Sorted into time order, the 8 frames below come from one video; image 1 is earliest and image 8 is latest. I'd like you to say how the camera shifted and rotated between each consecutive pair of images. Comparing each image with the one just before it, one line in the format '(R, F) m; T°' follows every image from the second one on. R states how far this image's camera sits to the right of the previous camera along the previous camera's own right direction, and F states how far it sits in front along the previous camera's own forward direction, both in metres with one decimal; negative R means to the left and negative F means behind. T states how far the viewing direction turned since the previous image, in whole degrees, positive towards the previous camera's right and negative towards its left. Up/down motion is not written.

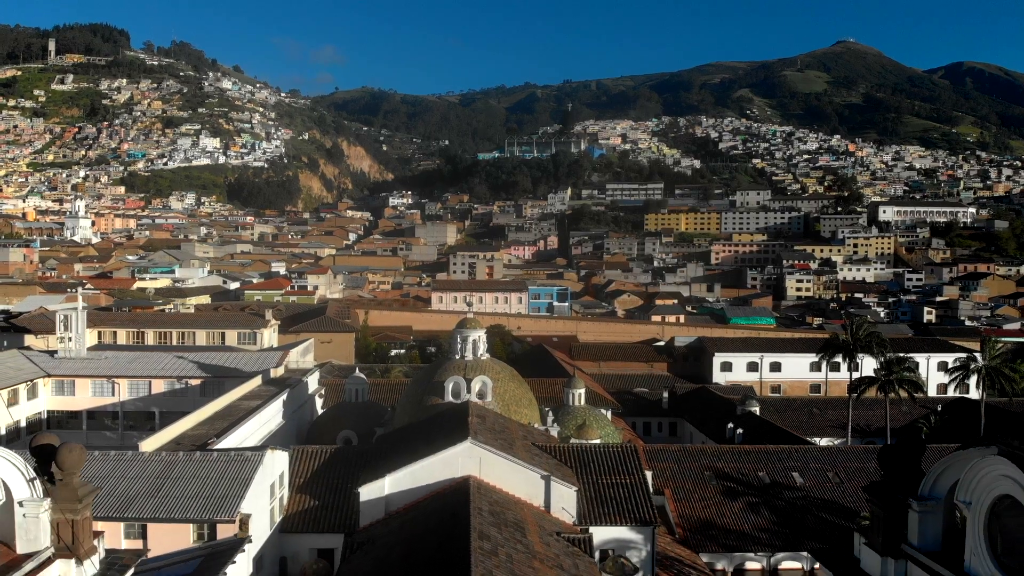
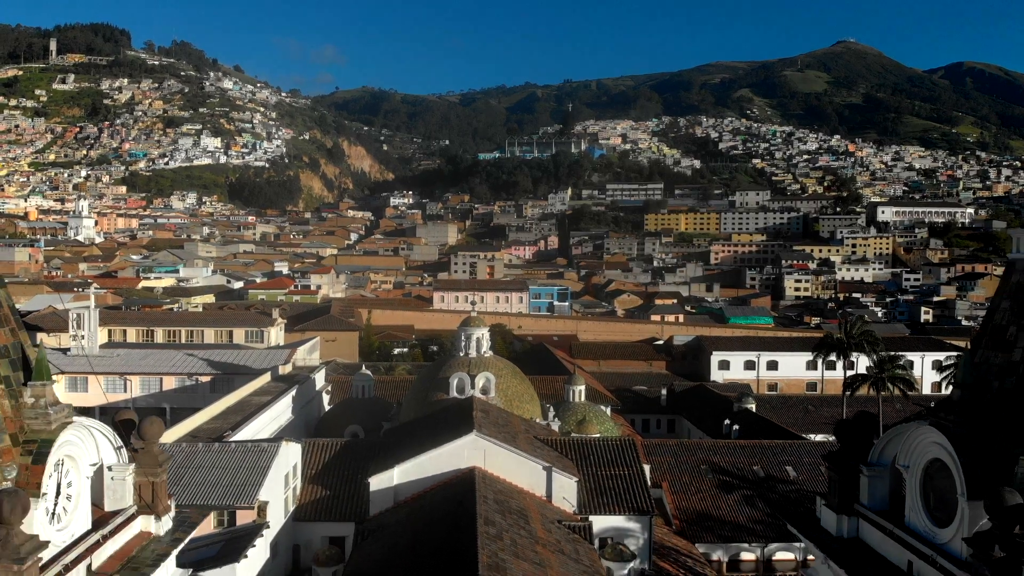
(-0.1, -0.7) m; 0°
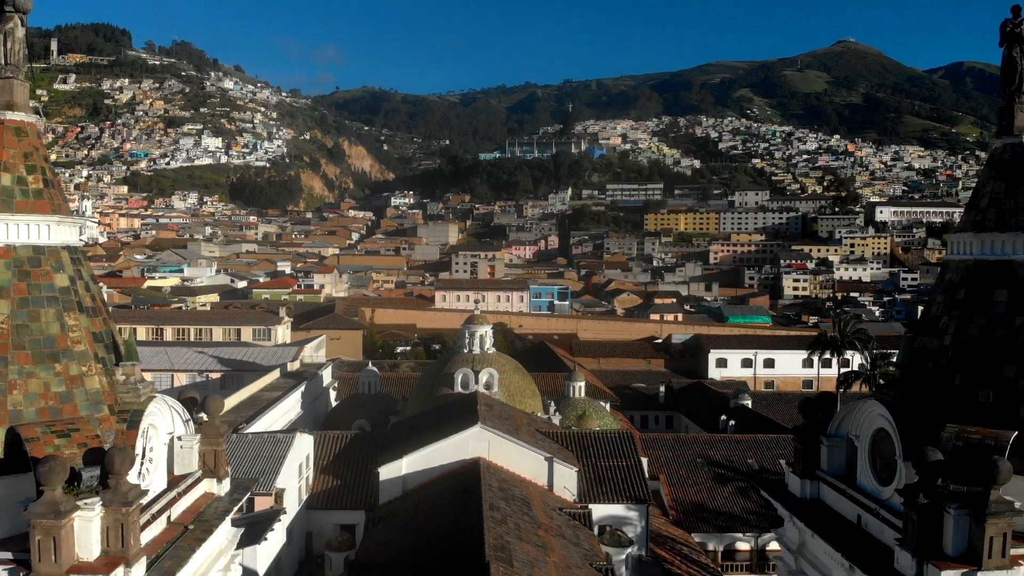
(-0.1, -0.8) m; 0°
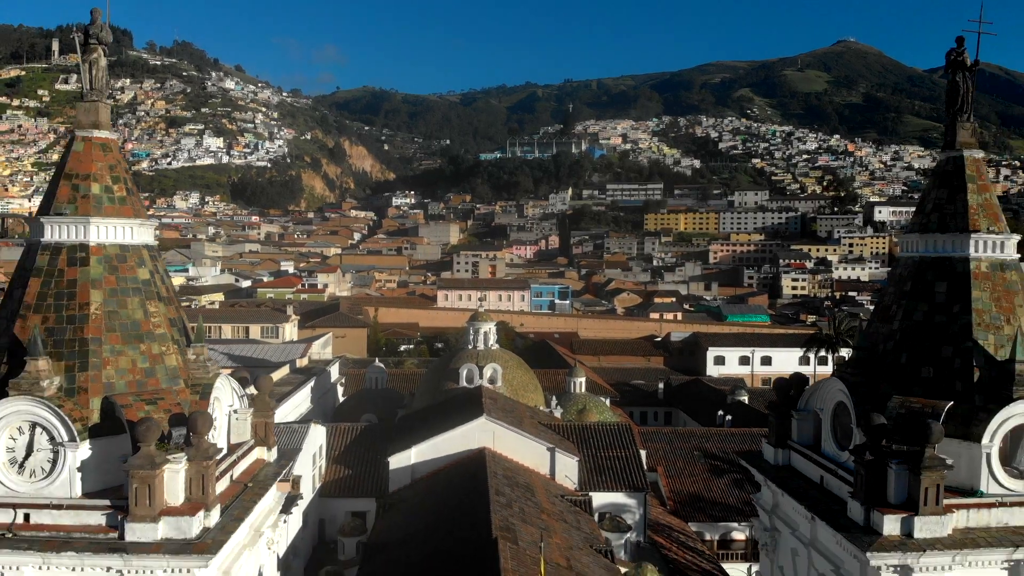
(-0.1, -0.8) m; 0°
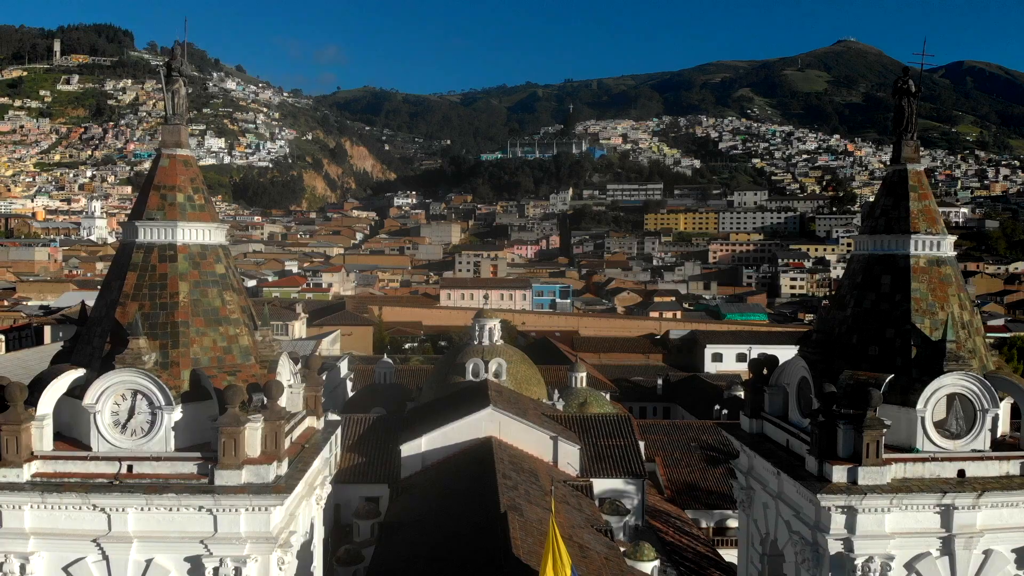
(-0.1, -1.0) m; 0°
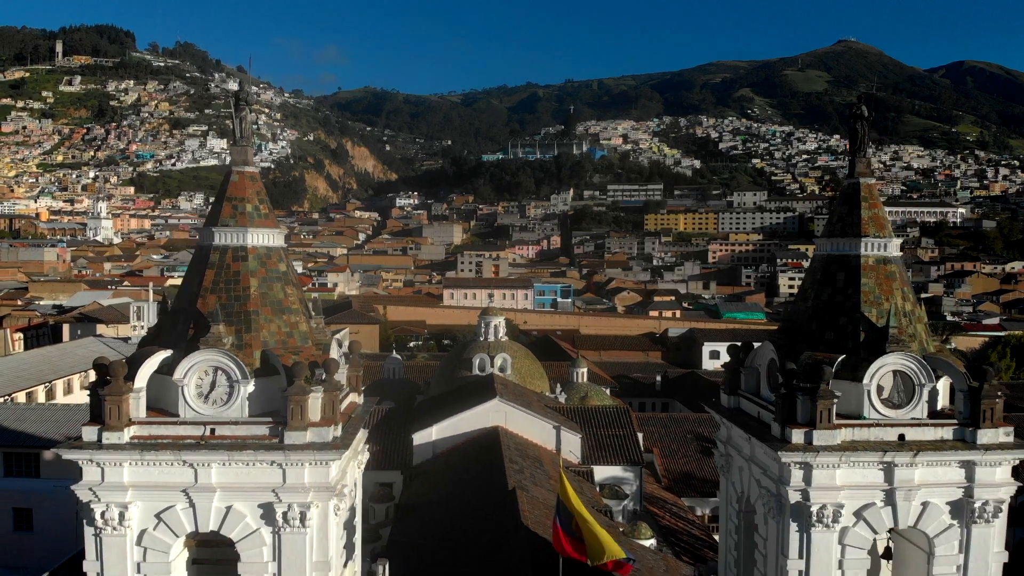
(-0.1, -1.2) m; 0°
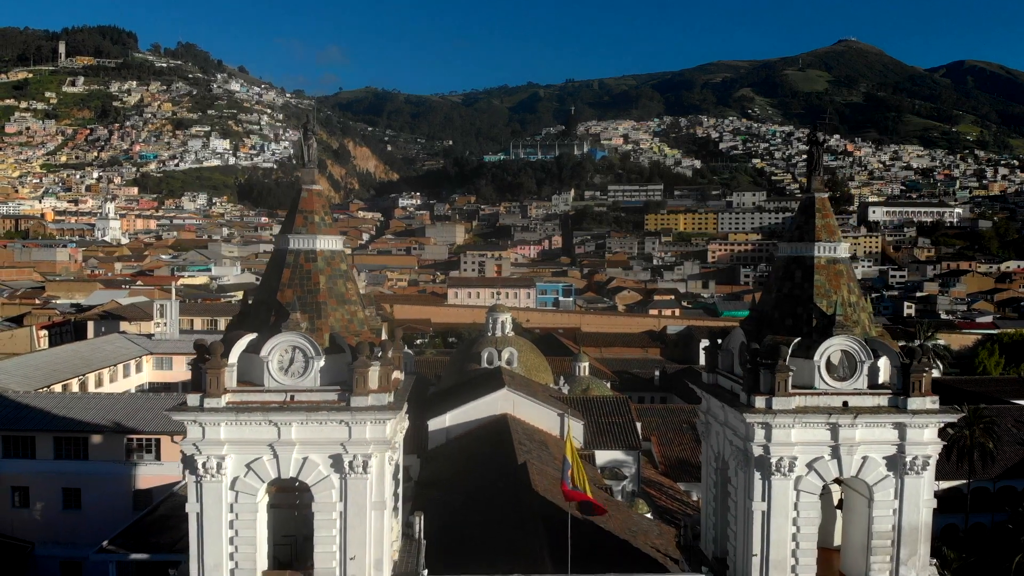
(-0.2, -1.7) m; 0°
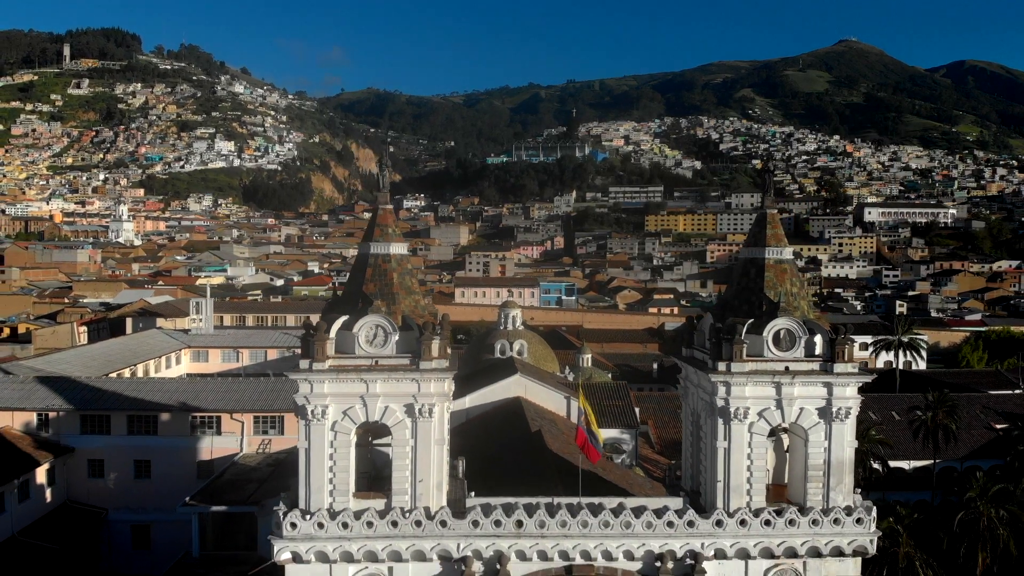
(-0.3, -3.1) m; 0°
